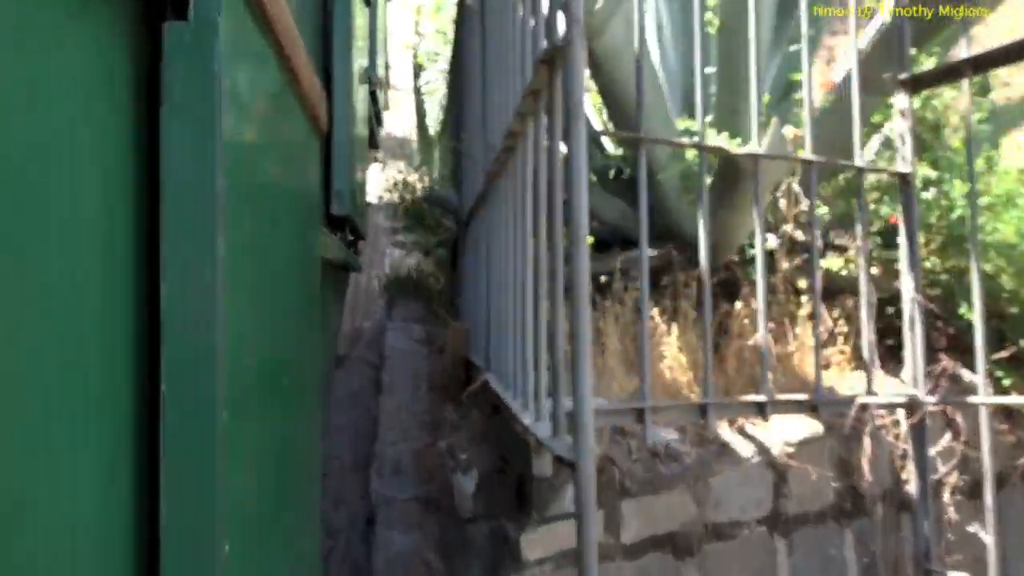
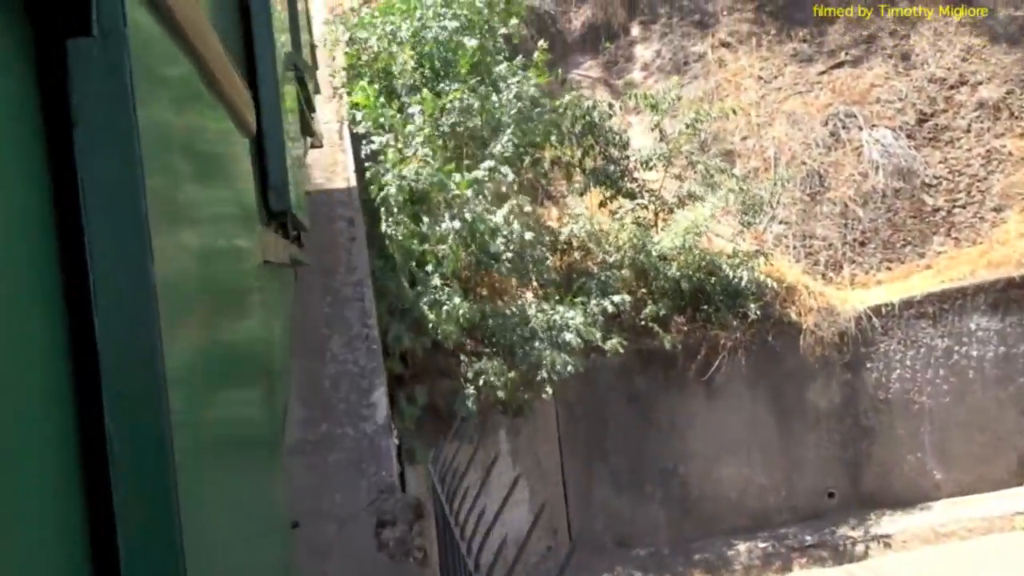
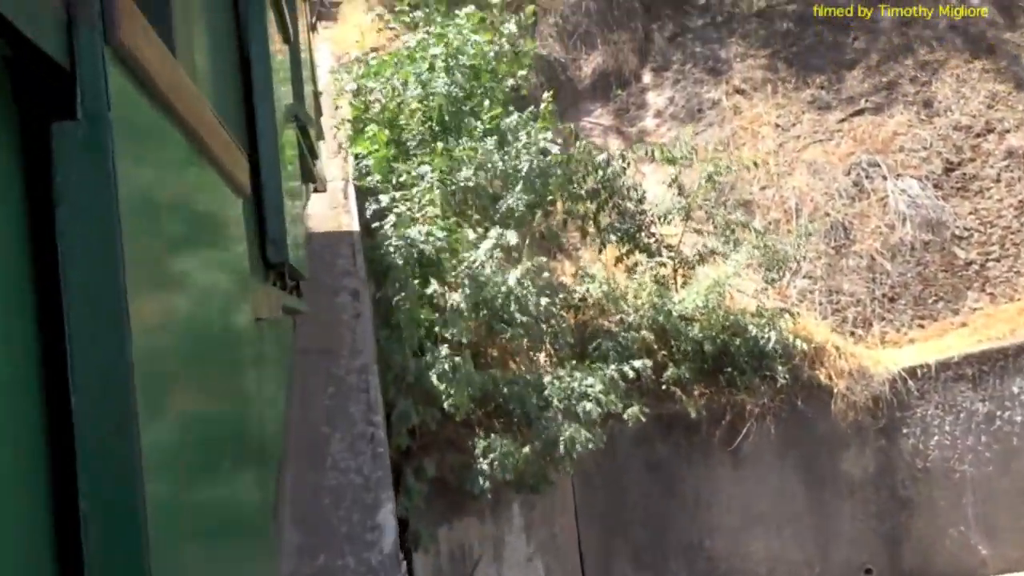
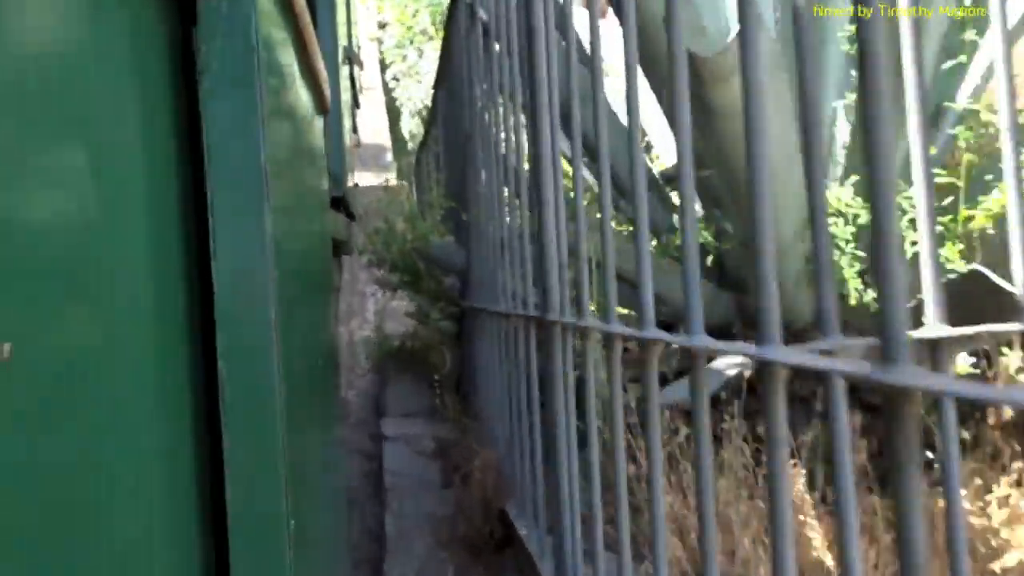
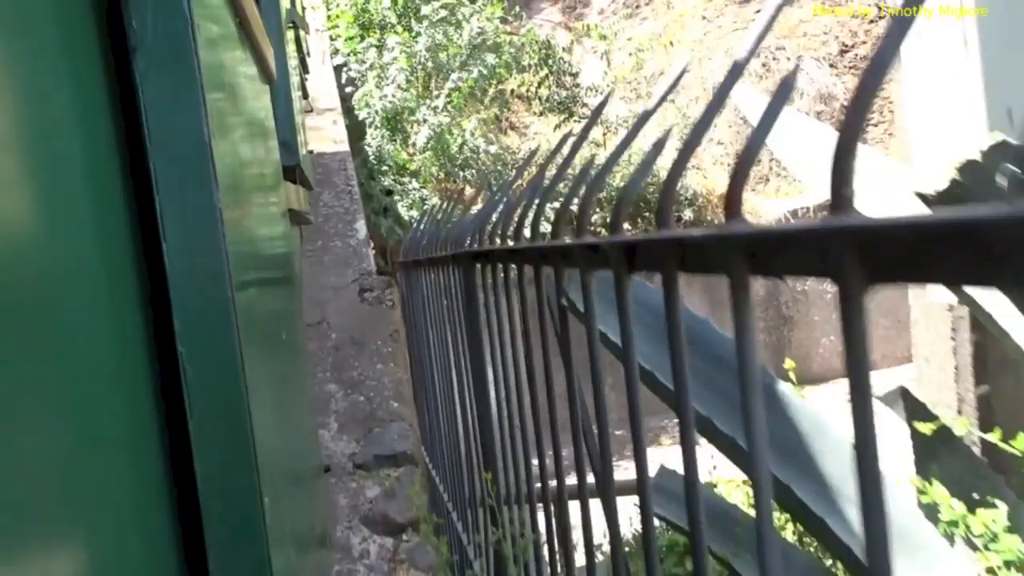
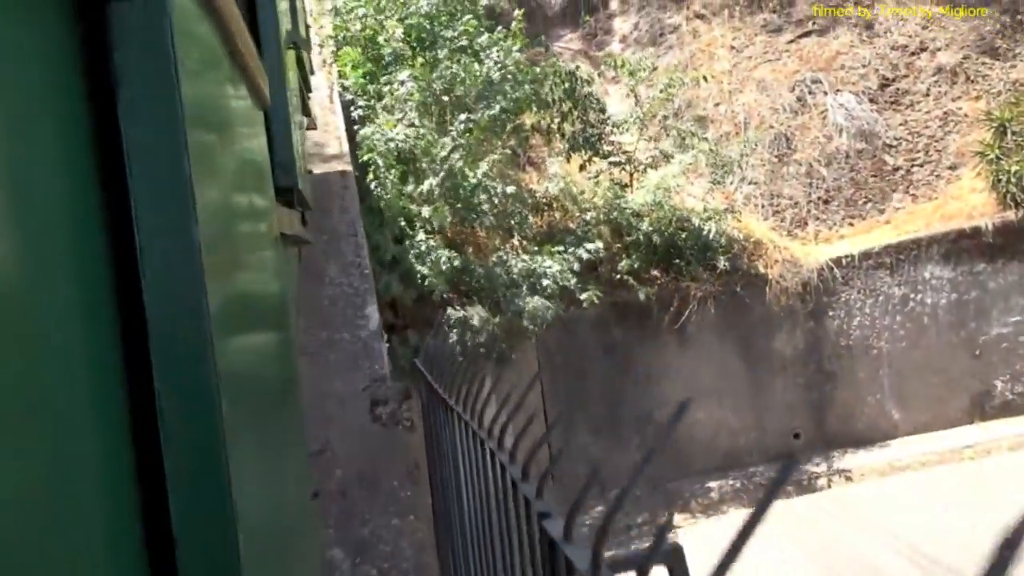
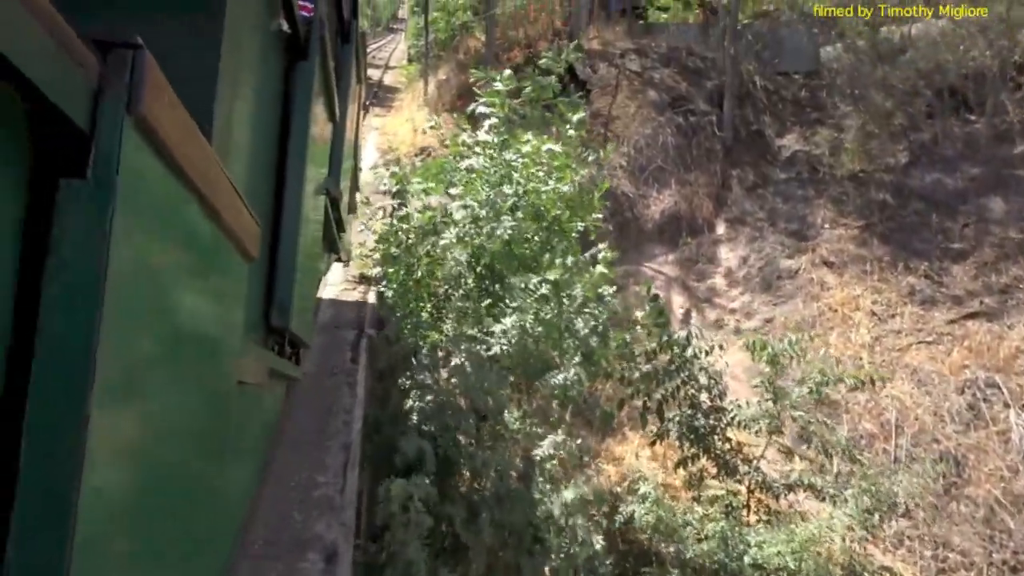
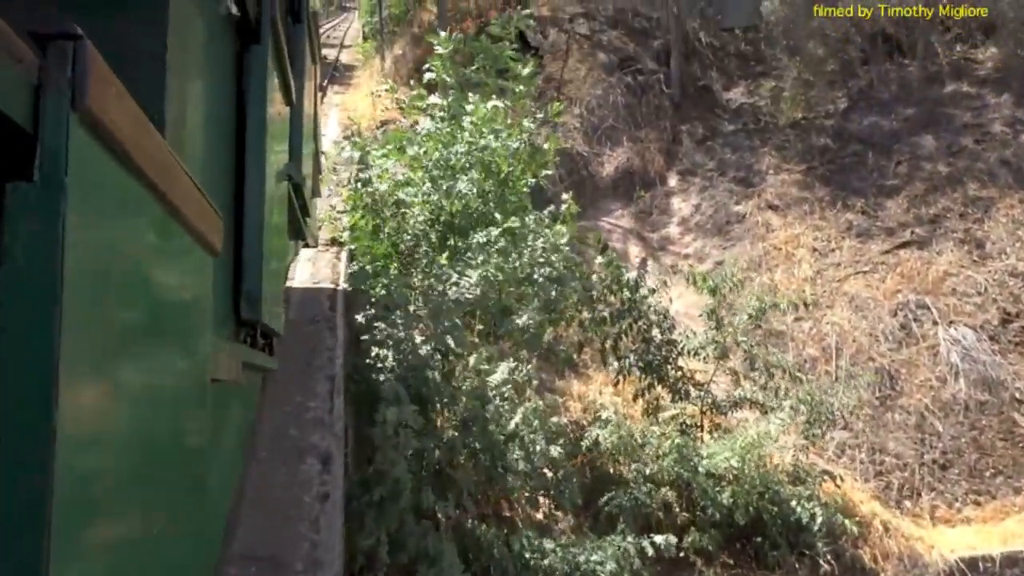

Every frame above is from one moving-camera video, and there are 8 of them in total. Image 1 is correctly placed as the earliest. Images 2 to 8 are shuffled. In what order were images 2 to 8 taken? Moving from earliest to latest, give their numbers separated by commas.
4, 5, 6, 2, 3, 8, 7
